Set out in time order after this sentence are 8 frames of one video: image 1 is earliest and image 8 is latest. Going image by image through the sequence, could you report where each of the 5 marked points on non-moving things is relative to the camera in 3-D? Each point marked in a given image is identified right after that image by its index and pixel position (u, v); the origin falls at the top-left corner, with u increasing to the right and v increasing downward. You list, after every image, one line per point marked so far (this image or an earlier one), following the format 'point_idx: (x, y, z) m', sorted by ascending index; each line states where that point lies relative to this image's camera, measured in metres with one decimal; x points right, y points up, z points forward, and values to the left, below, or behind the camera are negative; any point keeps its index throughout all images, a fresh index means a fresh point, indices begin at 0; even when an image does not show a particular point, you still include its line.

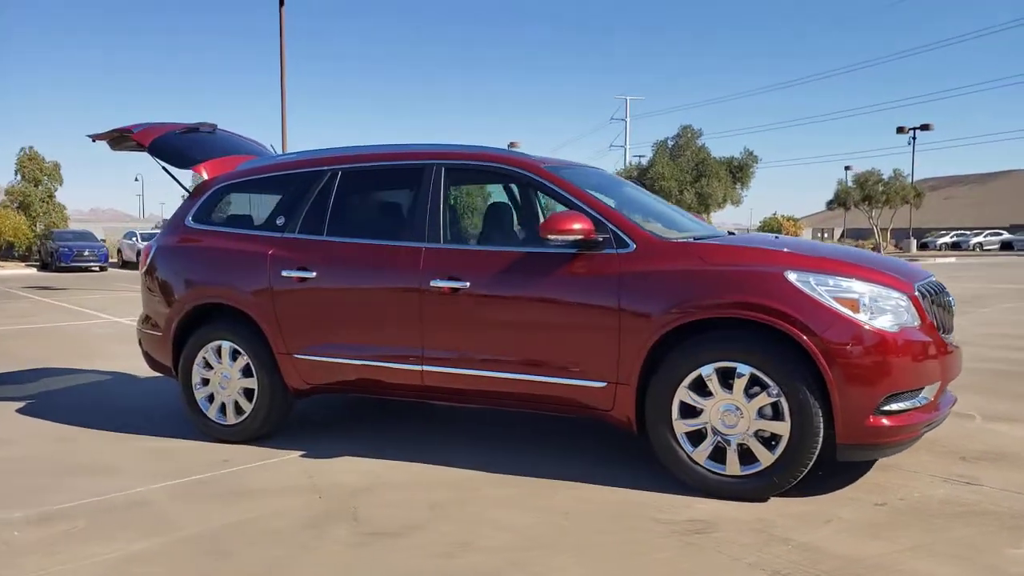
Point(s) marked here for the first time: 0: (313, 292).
0: (-1.2, 0.0, +4.8) m
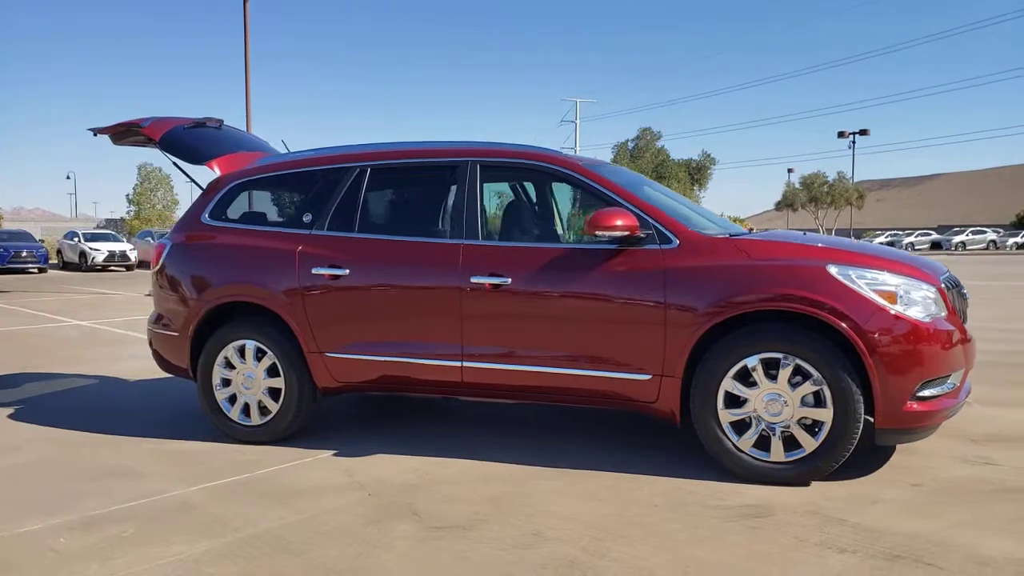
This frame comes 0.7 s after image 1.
0: (-1.0, 0.0, +4.8) m
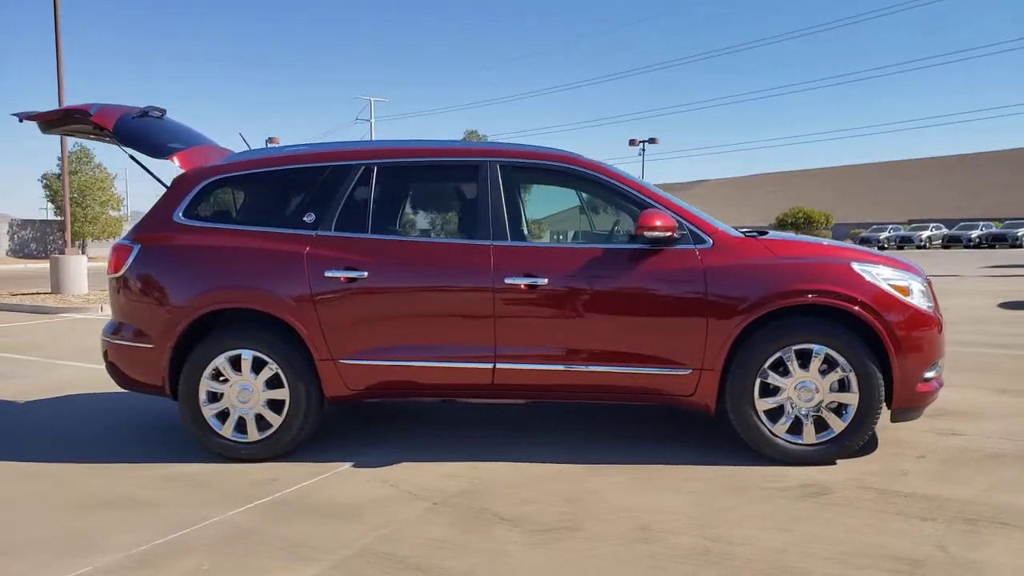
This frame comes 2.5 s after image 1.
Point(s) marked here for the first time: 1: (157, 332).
0: (-0.9, 0.0, +4.6) m
1: (-2.2, -0.3, +4.8) m
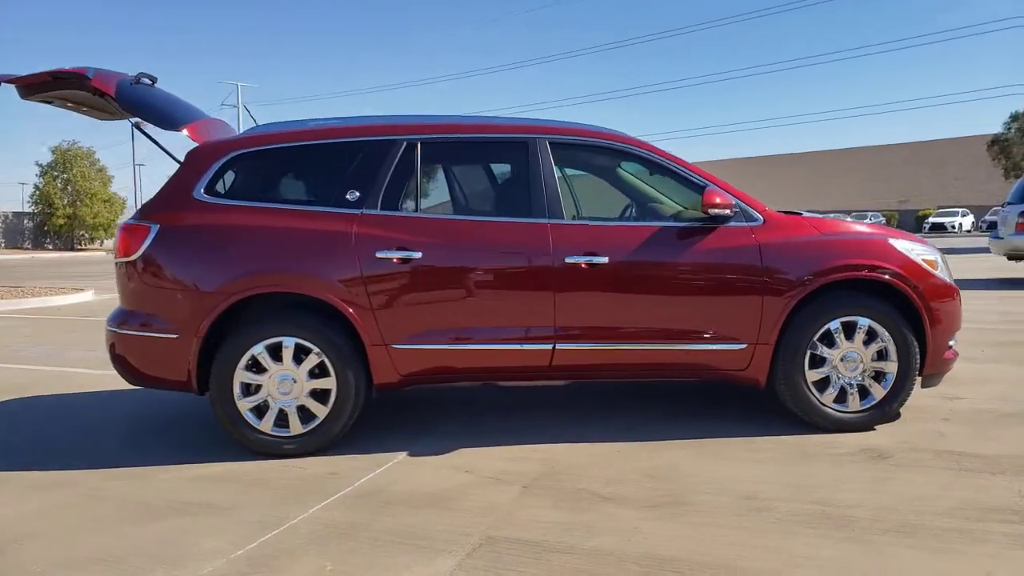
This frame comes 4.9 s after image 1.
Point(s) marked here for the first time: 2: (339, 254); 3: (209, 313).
0: (-0.5, +0.1, +4.4) m
1: (-1.9, -0.2, +4.4) m
2: (-1.0, +0.2, +4.4) m
3: (-1.7, -0.1, +4.4) m
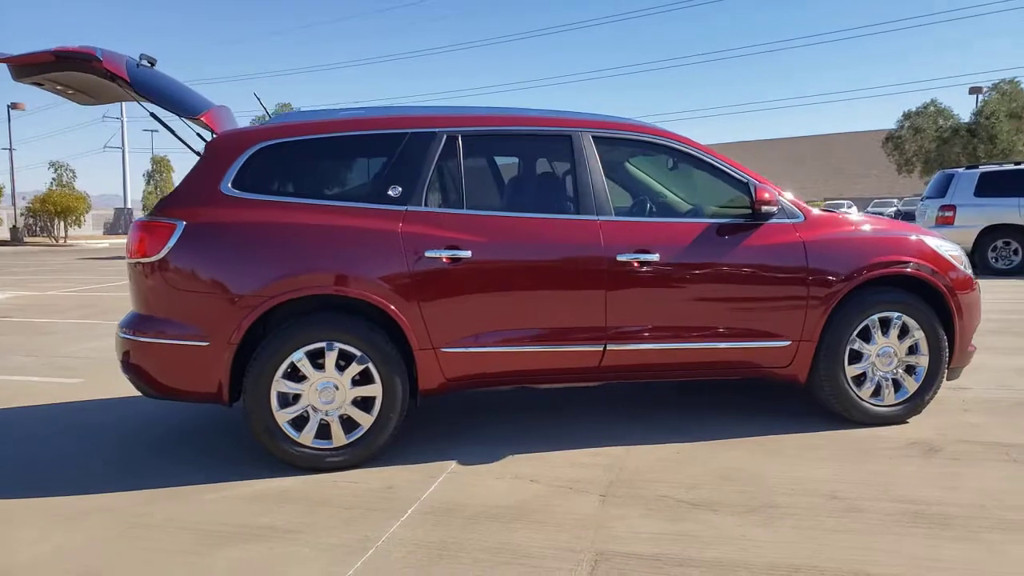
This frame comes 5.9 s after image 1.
0: (-0.2, +0.1, +4.2) m
1: (-1.6, -0.2, +4.0) m
2: (-0.7, +0.2, +4.1) m
3: (-1.4, -0.2, +4.0) m
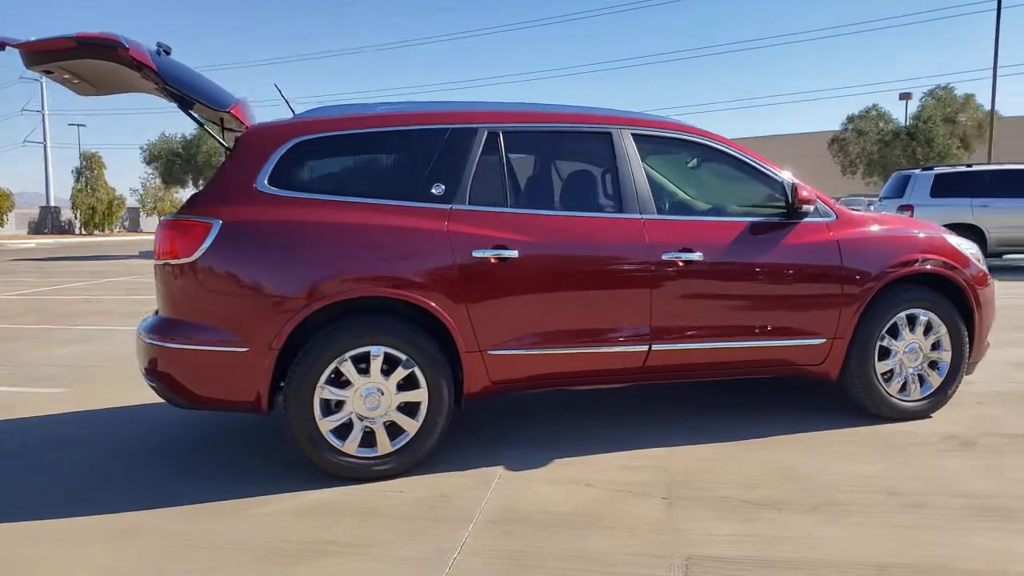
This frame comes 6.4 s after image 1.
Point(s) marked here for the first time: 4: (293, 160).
0: (0.0, +0.1, +4.1) m
1: (-1.3, -0.2, +3.8) m
2: (-0.4, +0.2, +4.0) m
3: (-1.2, -0.2, +3.8) m
4: (-1.2, +0.7, +4.0) m
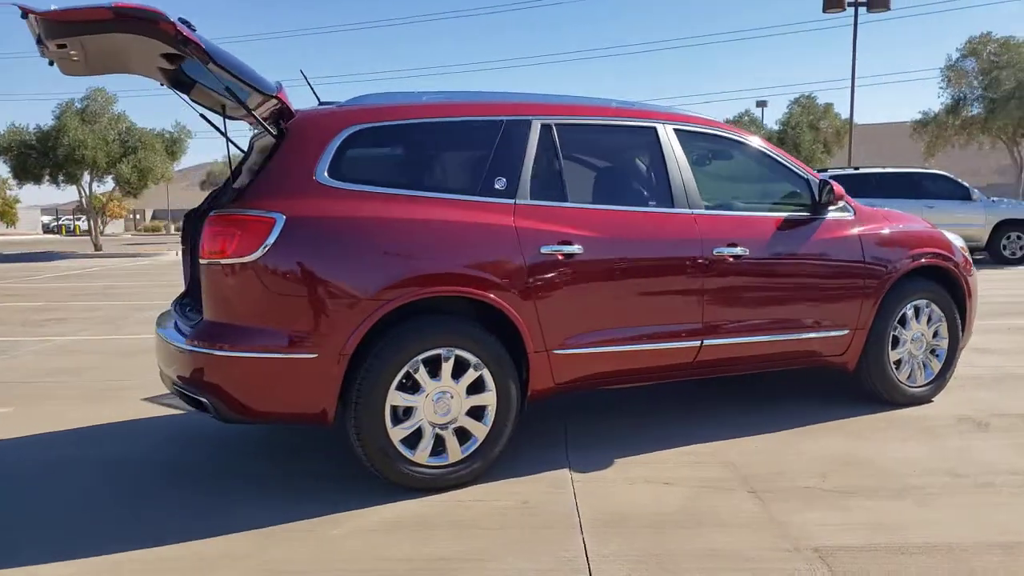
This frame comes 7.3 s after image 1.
0: (+0.4, +0.1, +4.0) m
1: (-0.9, -0.2, +3.5) m
2: (-0.1, +0.2, +3.8) m
3: (-0.8, -0.2, +3.5) m
4: (-0.8, +0.7, +3.7) m
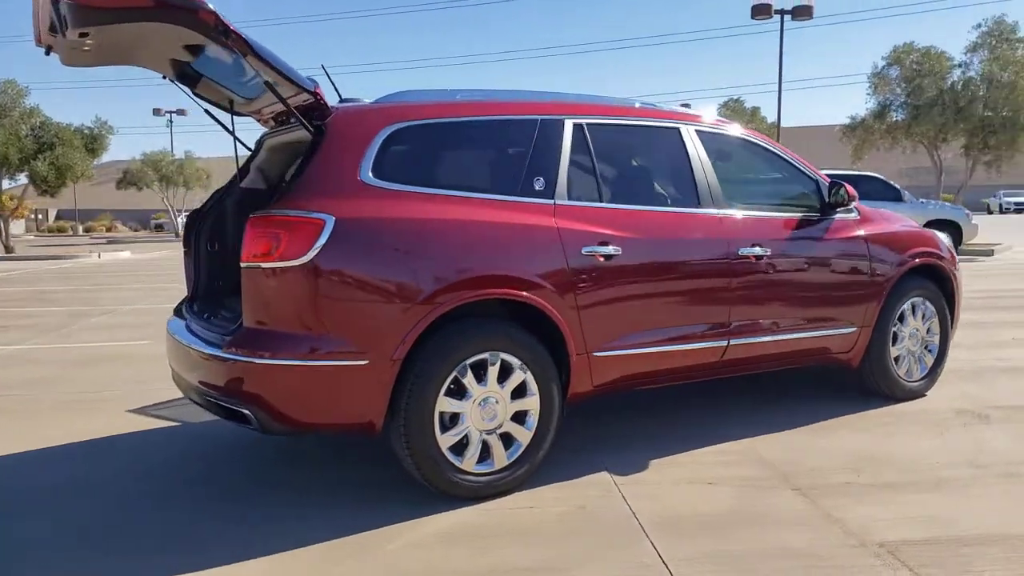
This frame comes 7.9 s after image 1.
0: (+0.6, +0.1, +4.0) m
1: (-0.7, -0.2, +3.4) m
2: (+0.1, +0.2, +3.7) m
3: (-0.5, -0.2, +3.4) m
4: (-0.6, +0.7, +3.6) m
